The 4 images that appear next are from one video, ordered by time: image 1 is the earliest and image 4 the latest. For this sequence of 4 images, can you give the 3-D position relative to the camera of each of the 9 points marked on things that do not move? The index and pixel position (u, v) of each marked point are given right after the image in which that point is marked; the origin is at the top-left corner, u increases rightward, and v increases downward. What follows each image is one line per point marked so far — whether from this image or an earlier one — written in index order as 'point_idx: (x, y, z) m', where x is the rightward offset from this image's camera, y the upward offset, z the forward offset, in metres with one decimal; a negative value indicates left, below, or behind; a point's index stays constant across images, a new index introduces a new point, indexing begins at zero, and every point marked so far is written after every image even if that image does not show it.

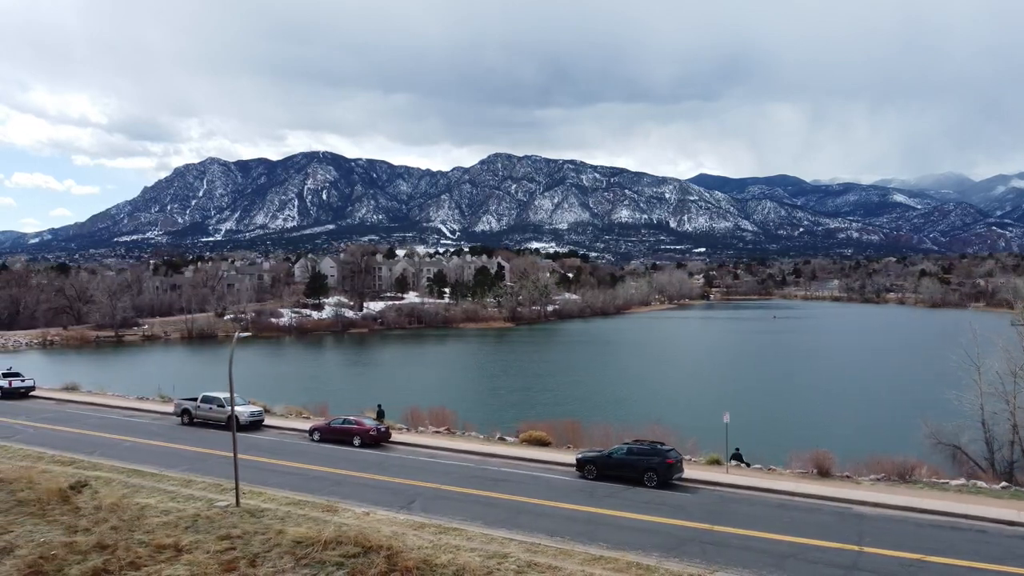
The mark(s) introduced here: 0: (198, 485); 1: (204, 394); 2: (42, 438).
0: (-5.7, -3.6, +12.2) m
1: (-7.8, -2.7, +17.2) m
2: (-11.0, -3.5, +15.9) m
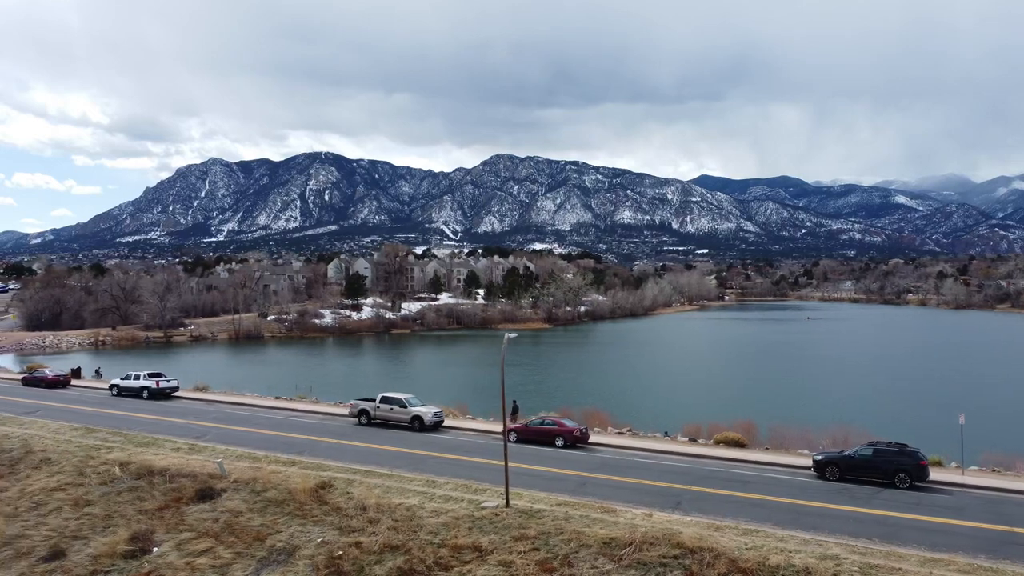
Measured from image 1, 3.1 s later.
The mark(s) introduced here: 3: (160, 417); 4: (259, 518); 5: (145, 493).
0: (-1.2, -3.6, +12.3) m
1: (-3.3, -2.7, +17.3) m
2: (-6.6, -3.5, +15.9) m
3: (-9.6, -3.4, +18.4) m
4: (-4.3, -3.9, +11.6) m
5: (-7.0, -3.9, +12.9) m
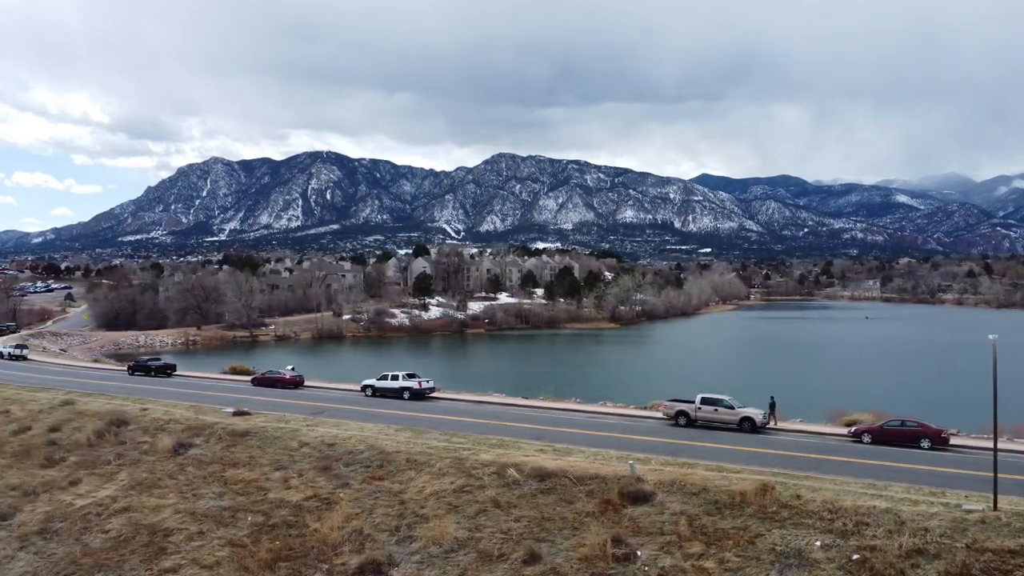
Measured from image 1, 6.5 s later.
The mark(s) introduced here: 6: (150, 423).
0: (+6.8, -3.6, +12.2) m
1: (+4.7, -2.7, +17.2) m
2: (+1.5, -3.5, +15.8) m
3: (-1.6, -3.5, +18.3) m
4: (+3.7, -4.0, +11.6) m
5: (+1.0, -3.9, +12.8) m
6: (-9.9, -3.7, +18.5) m
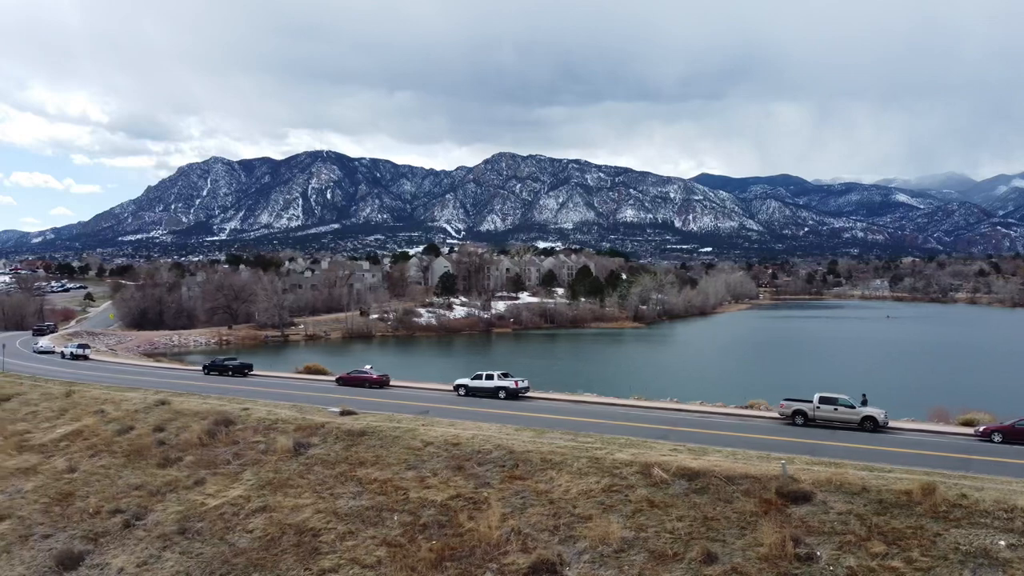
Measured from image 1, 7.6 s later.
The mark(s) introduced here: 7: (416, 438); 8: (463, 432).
0: (+9.7, -3.6, +12.2) m
1: (+7.7, -2.7, +17.2) m
2: (+4.4, -3.5, +15.8) m
3: (+1.4, -3.4, +18.3) m
4: (+6.7, -3.9, +11.5) m
5: (+4.0, -3.9, +12.8) m
6: (-6.9, -3.7, +18.4) m
7: (-2.3, -3.6, +16.3) m
8: (-1.2, -3.5, +16.6) m
